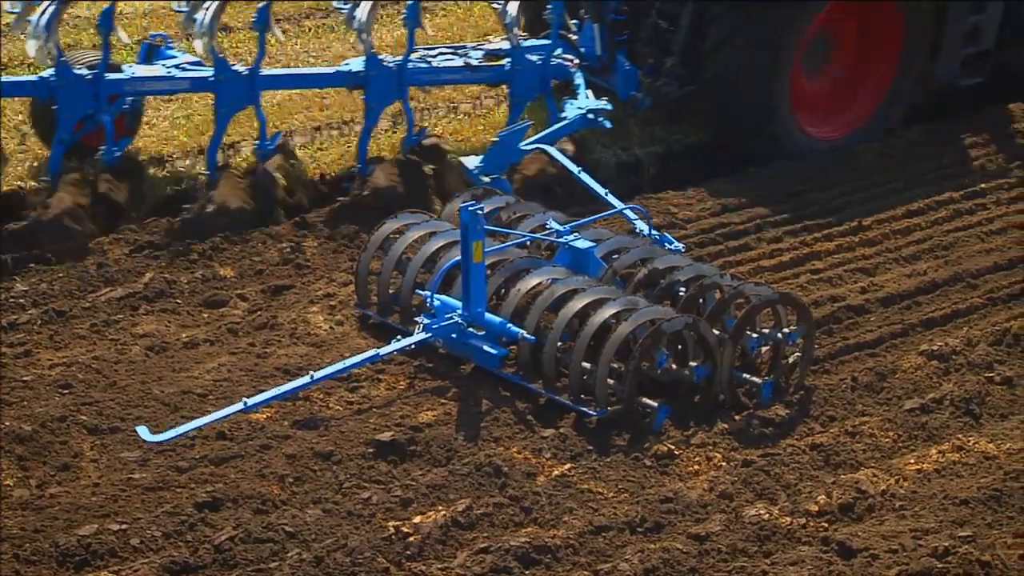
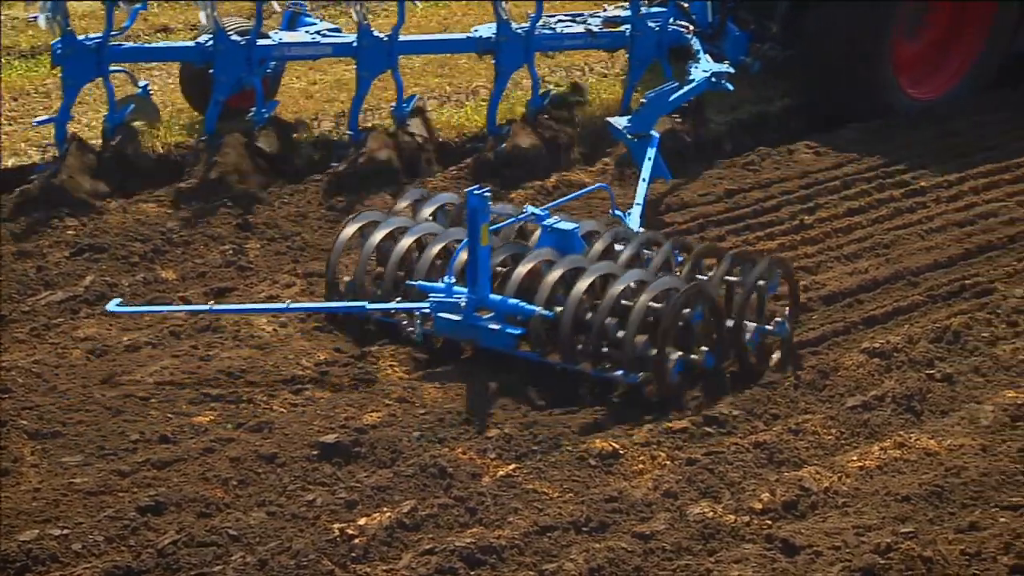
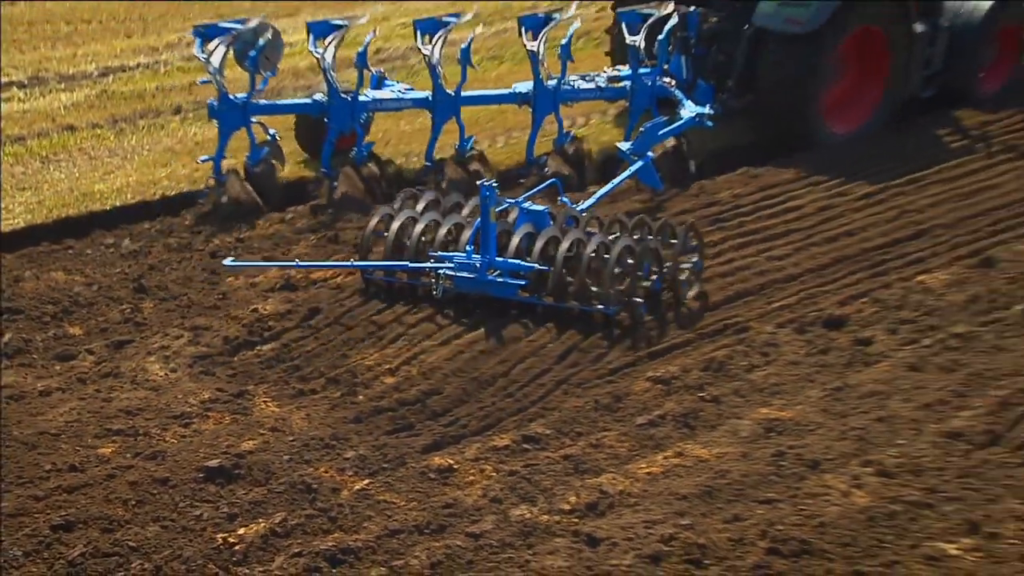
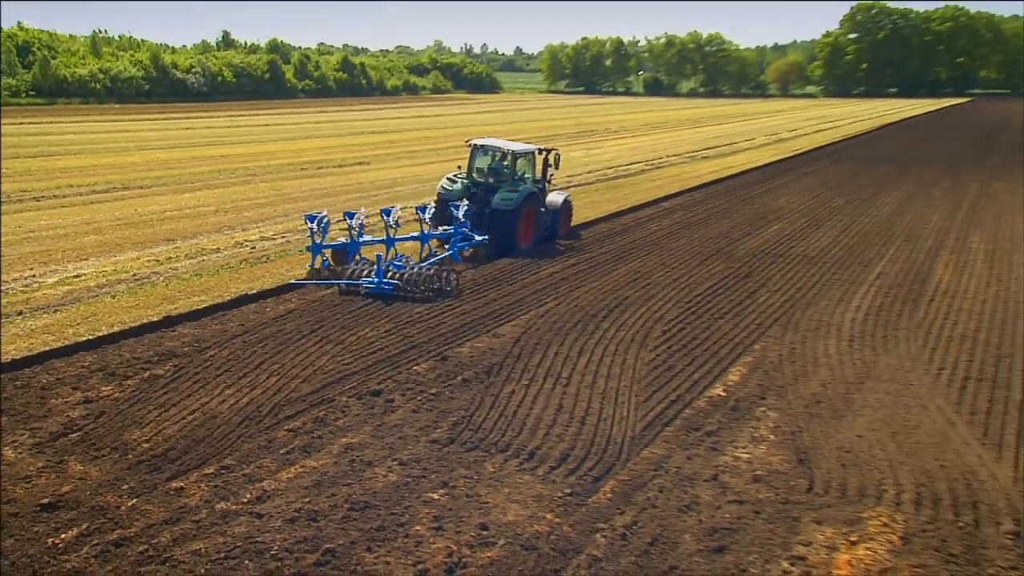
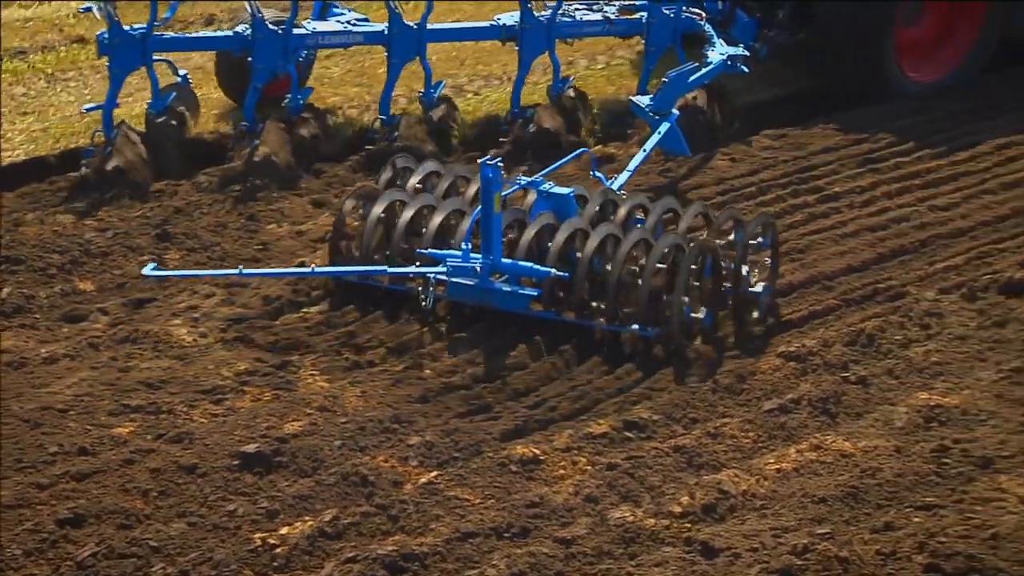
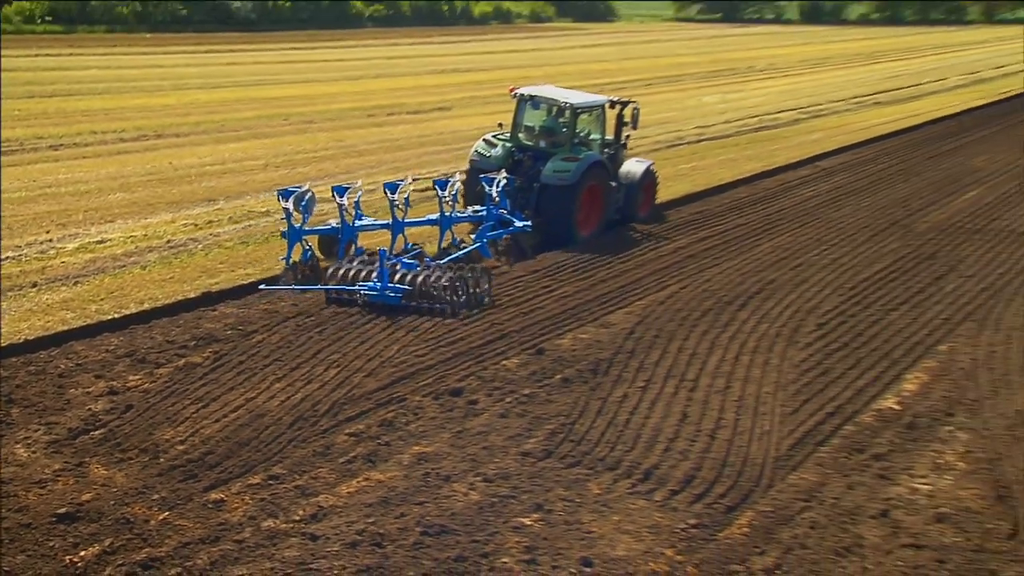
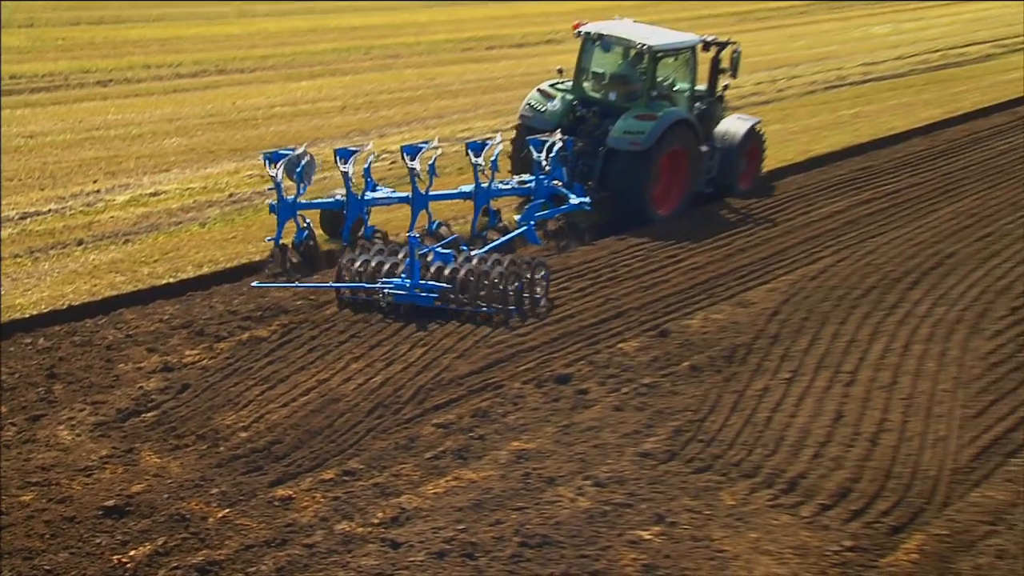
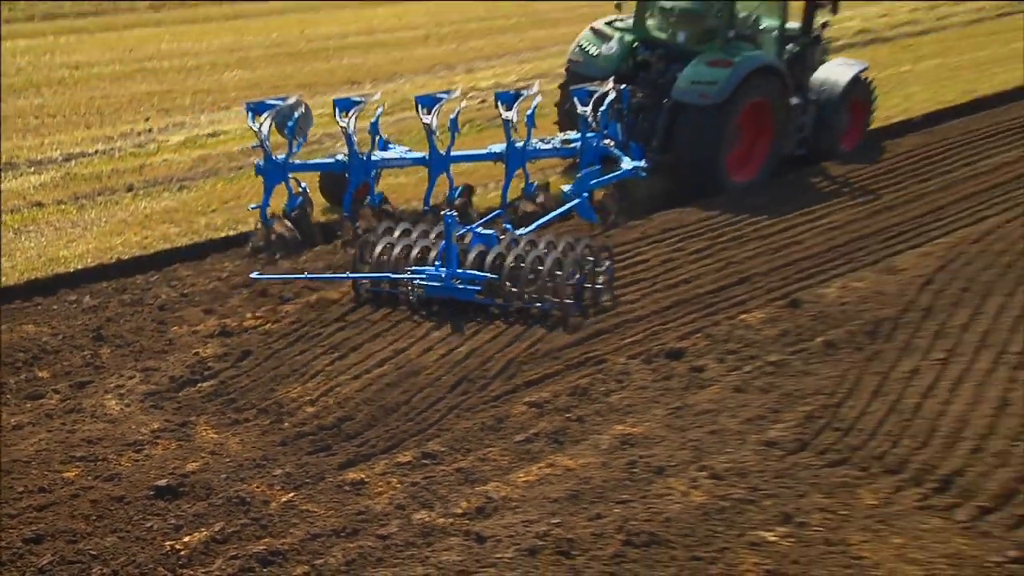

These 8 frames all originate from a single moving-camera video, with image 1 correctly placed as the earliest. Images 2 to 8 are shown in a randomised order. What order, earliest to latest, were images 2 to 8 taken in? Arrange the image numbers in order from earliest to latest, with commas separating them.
2, 5, 3, 8, 7, 6, 4
